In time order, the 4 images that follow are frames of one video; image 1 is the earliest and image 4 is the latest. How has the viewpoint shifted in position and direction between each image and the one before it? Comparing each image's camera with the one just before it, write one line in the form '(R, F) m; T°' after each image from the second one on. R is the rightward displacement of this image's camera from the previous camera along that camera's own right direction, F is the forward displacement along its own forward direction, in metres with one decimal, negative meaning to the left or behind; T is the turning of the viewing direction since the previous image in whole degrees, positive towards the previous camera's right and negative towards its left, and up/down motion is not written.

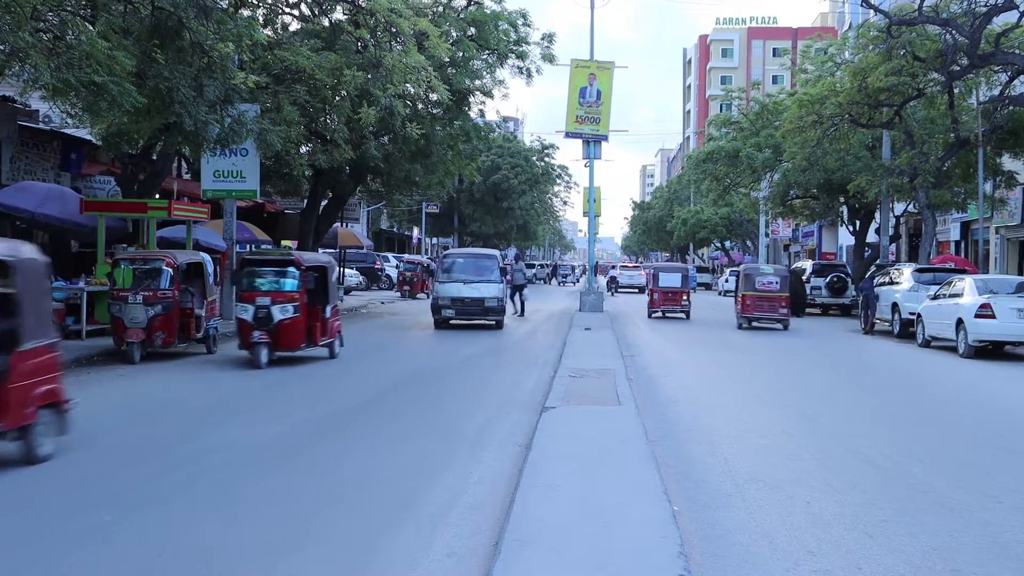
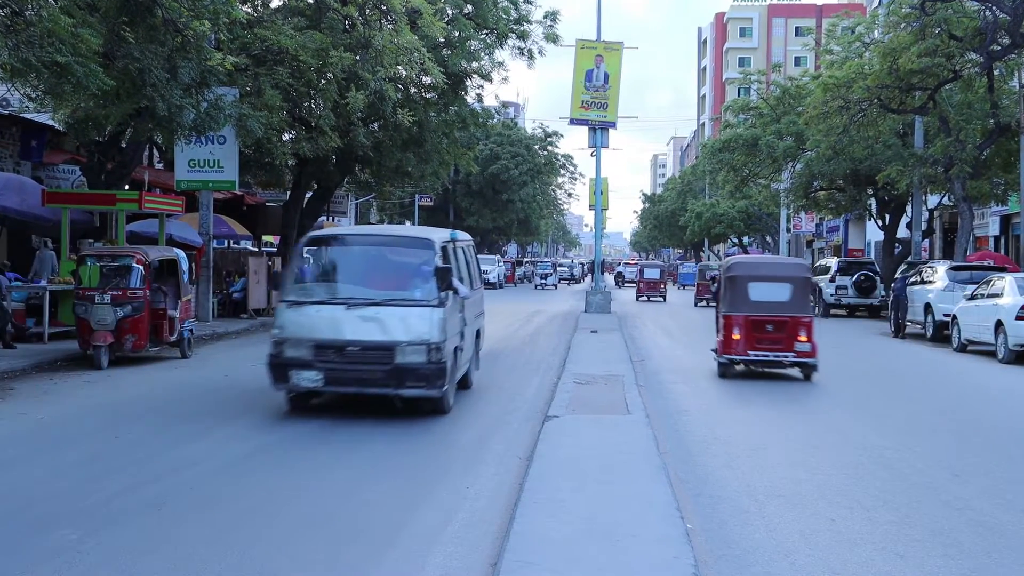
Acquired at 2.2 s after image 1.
(0.0, +0.8) m; 0°
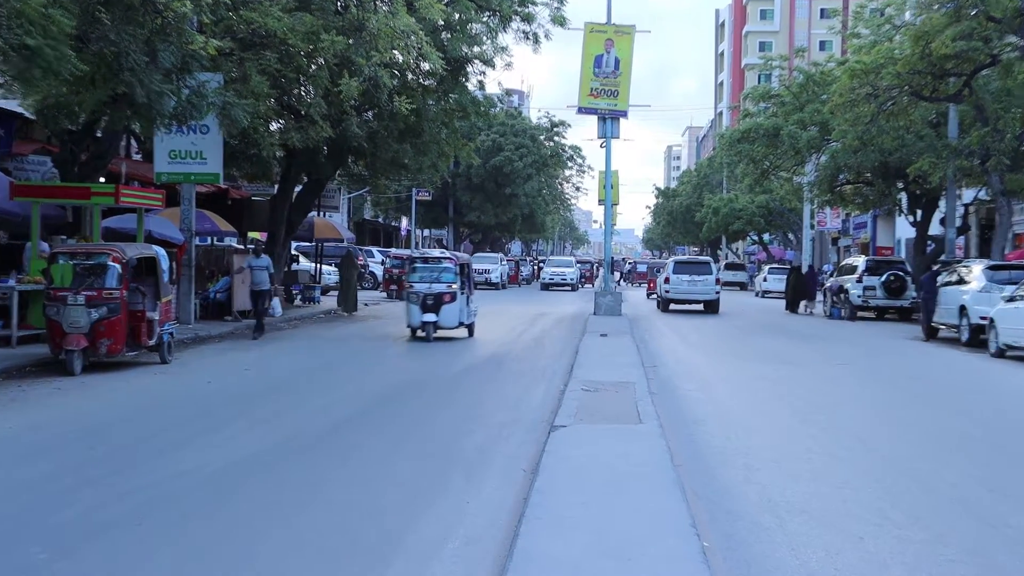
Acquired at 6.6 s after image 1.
(0.0, +0.7) m; 0°
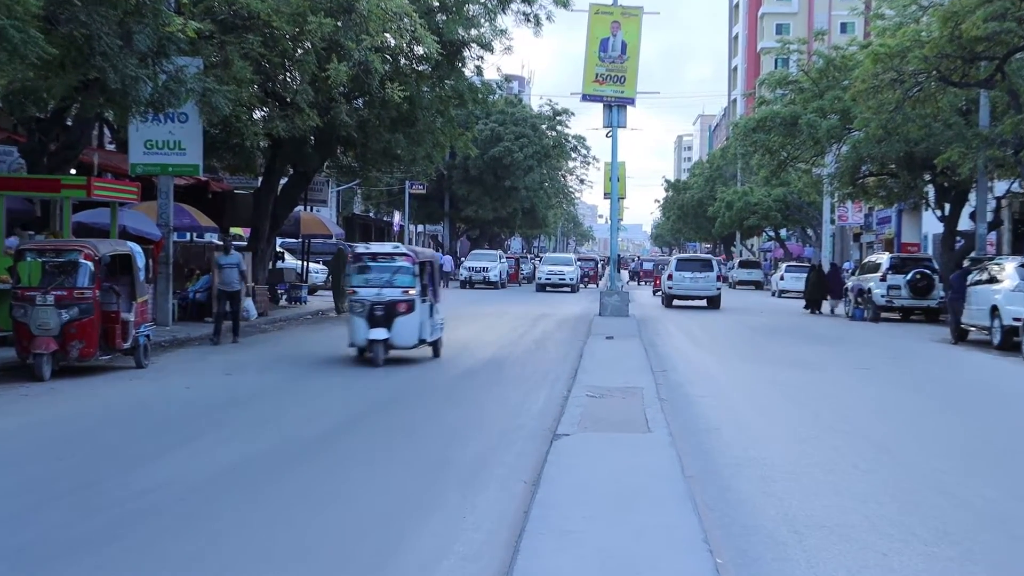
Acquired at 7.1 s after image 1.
(0.0, +0.6) m; 0°
